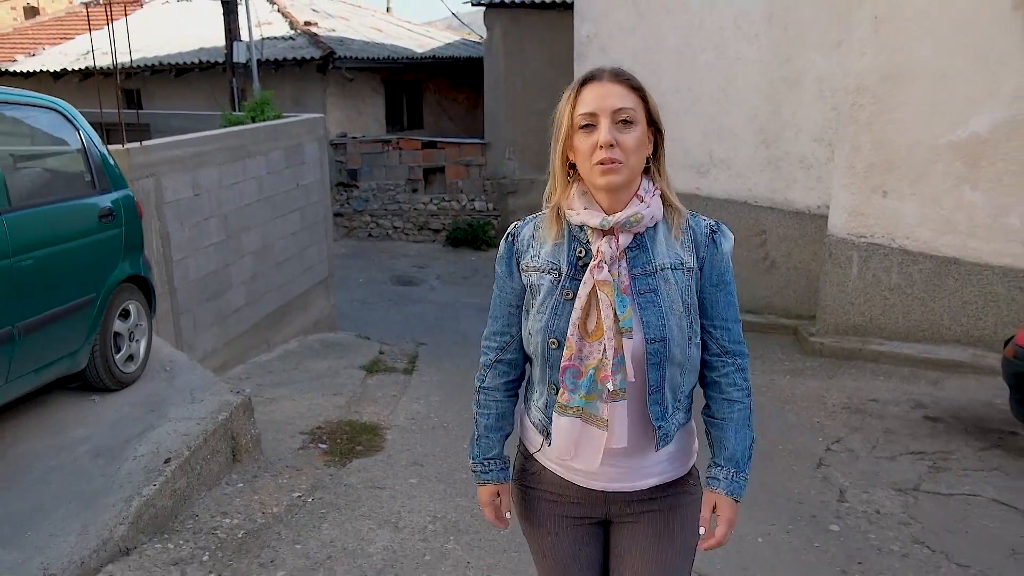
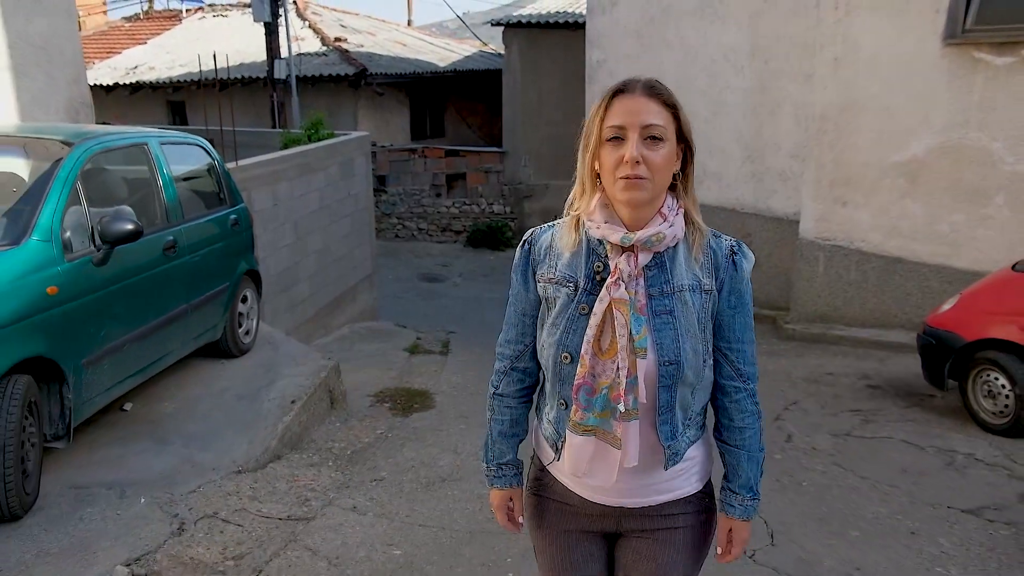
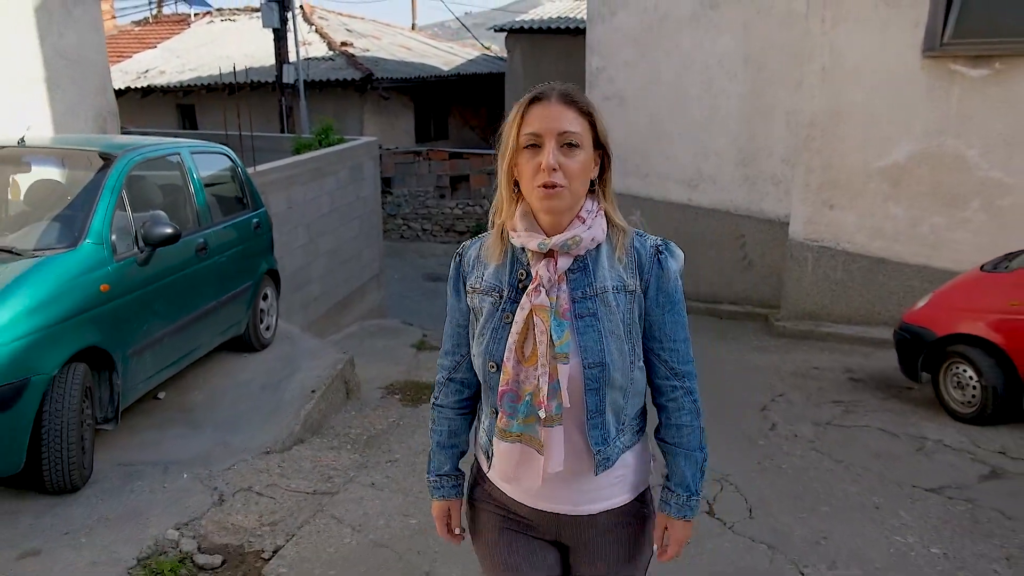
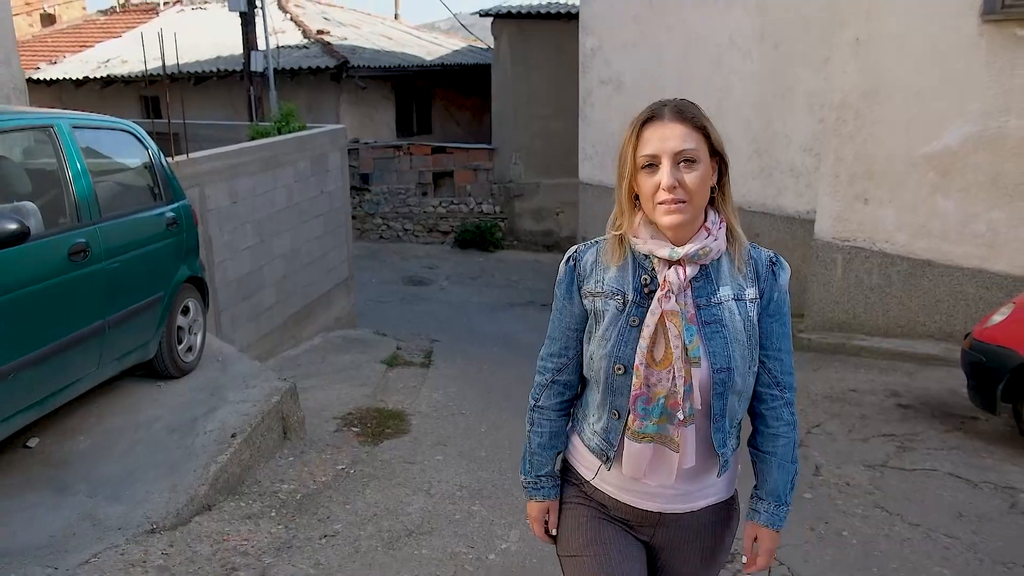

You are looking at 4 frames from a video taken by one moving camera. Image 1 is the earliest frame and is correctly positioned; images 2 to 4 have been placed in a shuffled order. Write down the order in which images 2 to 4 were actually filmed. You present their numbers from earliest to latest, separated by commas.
4, 2, 3
